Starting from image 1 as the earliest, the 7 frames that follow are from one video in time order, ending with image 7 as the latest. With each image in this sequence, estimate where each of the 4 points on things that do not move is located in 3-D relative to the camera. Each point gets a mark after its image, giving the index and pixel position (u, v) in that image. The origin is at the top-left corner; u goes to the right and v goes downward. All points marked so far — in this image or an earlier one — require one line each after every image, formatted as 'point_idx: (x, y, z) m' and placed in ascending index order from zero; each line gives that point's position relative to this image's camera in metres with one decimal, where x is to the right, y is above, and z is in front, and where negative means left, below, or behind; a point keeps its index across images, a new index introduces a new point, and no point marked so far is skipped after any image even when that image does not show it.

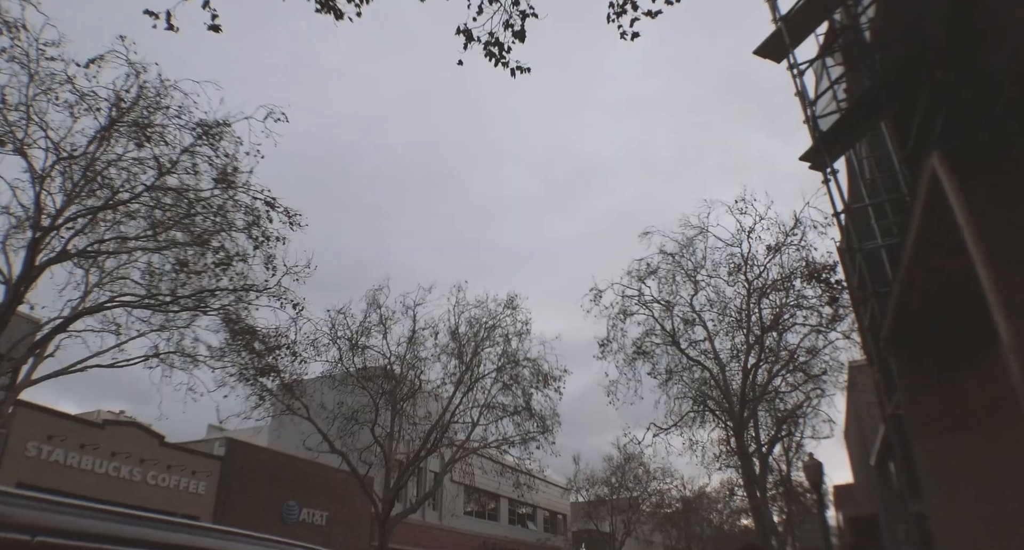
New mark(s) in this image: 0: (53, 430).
0: (-14.5, -5.0, +19.9) m
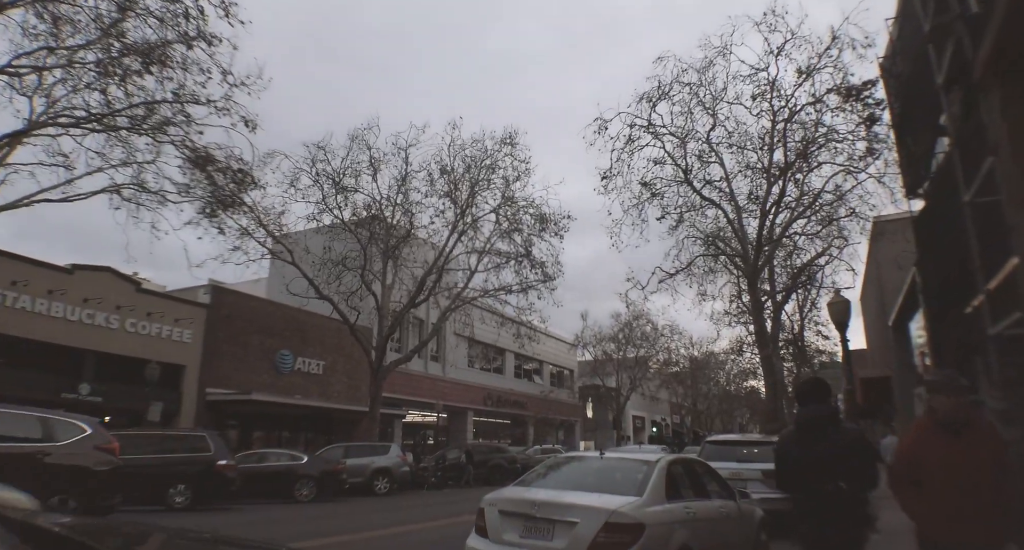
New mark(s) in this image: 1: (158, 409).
0: (-14.8, +0.1, +18.6) m
1: (-11.3, -4.1, +19.6) m
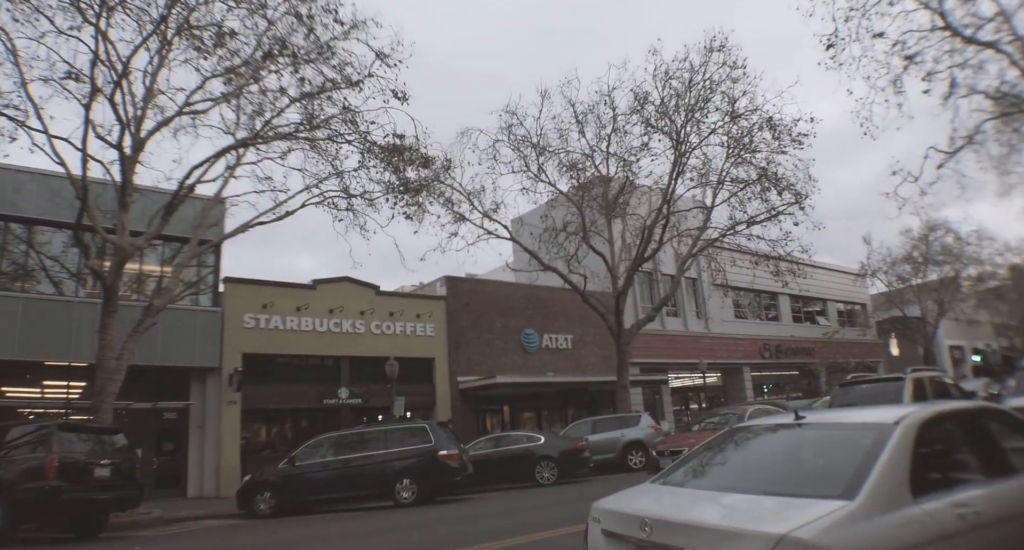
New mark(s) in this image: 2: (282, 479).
0: (-8.0, -0.7, +21.1) m
1: (-3.6, -4.1, +20.7) m
2: (-4.9, -4.4, +13.7) m
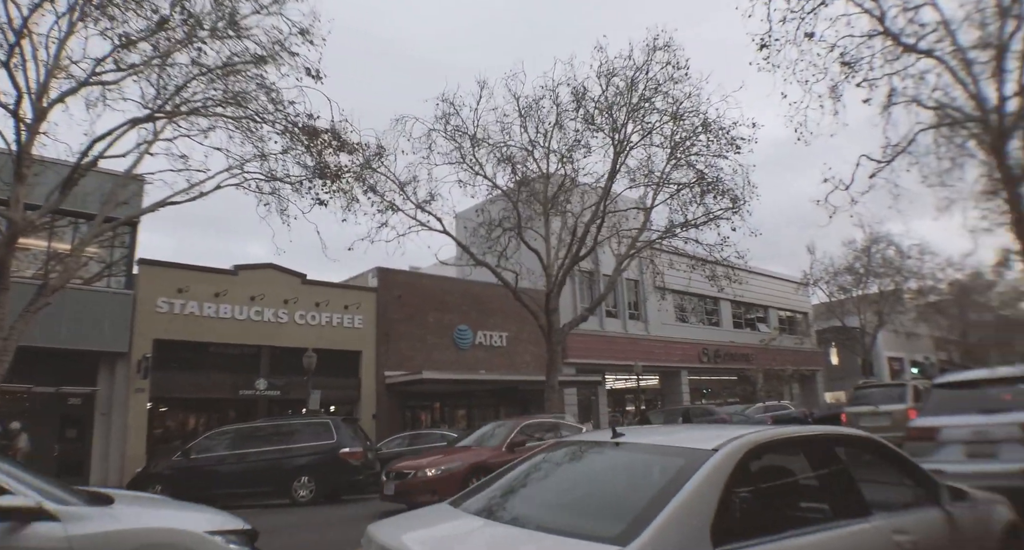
0: (-10.2, -0.1, +19.9) m
1: (-6.0, -3.7, +19.8) m
2: (-6.8, -4.0, +12.8) m
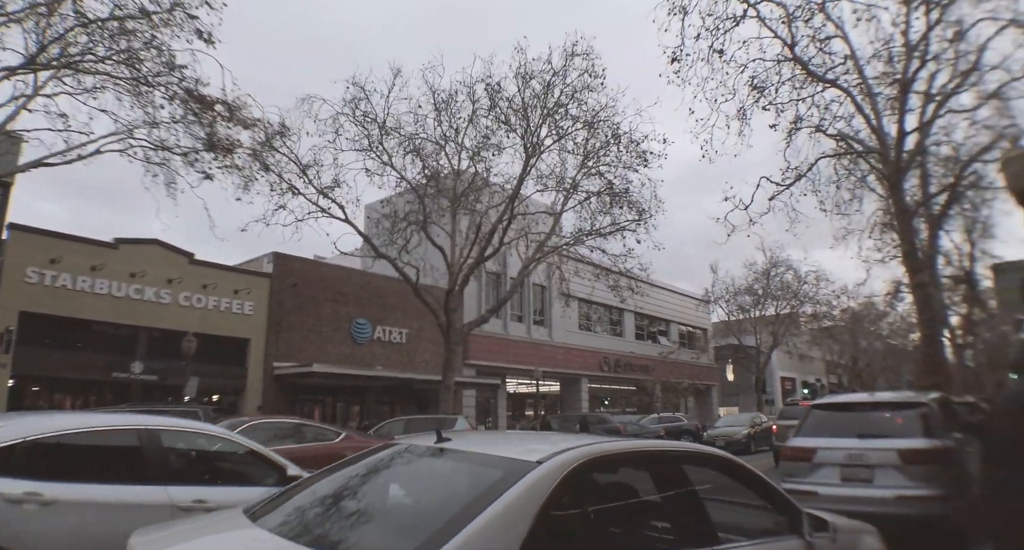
0: (-13.1, +0.8, +18.0) m
1: (-9.2, -3.1, +18.4) m
2: (-9.1, -3.4, +11.3) m
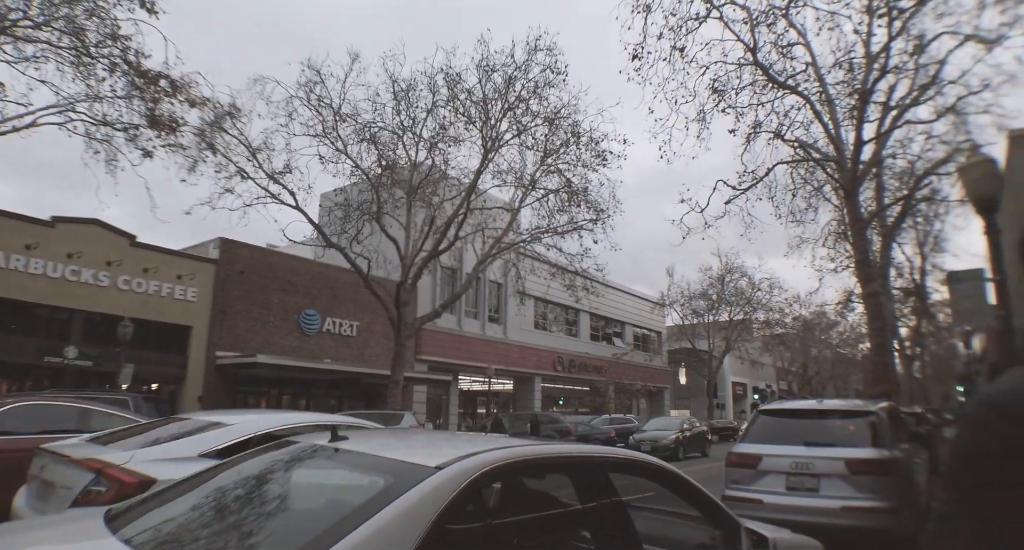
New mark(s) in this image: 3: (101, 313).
0: (-14.3, +1.4, +16.8) m
1: (-10.6, -2.6, +17.5) m
2: (-10.1, -2.9, +10.4) m
3: (-12.6, -1.1, +19.1) m
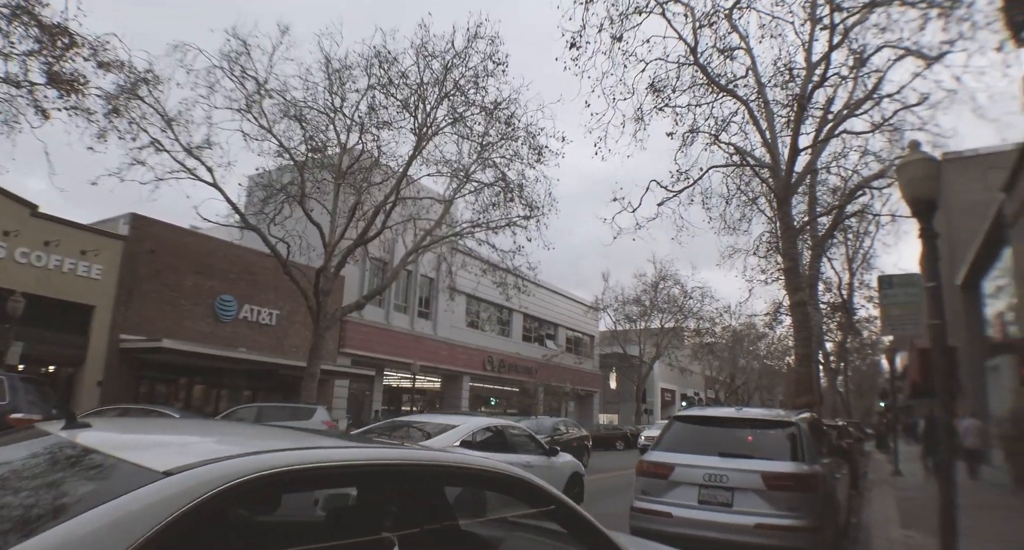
0: (-16.1, +2.3, +14.8) m
1: (-12.6, -1.9, +15.8) m
2: (-11.5, -2.2, +8.7) m
3: (-14.7, -0.2, +17.2) m
